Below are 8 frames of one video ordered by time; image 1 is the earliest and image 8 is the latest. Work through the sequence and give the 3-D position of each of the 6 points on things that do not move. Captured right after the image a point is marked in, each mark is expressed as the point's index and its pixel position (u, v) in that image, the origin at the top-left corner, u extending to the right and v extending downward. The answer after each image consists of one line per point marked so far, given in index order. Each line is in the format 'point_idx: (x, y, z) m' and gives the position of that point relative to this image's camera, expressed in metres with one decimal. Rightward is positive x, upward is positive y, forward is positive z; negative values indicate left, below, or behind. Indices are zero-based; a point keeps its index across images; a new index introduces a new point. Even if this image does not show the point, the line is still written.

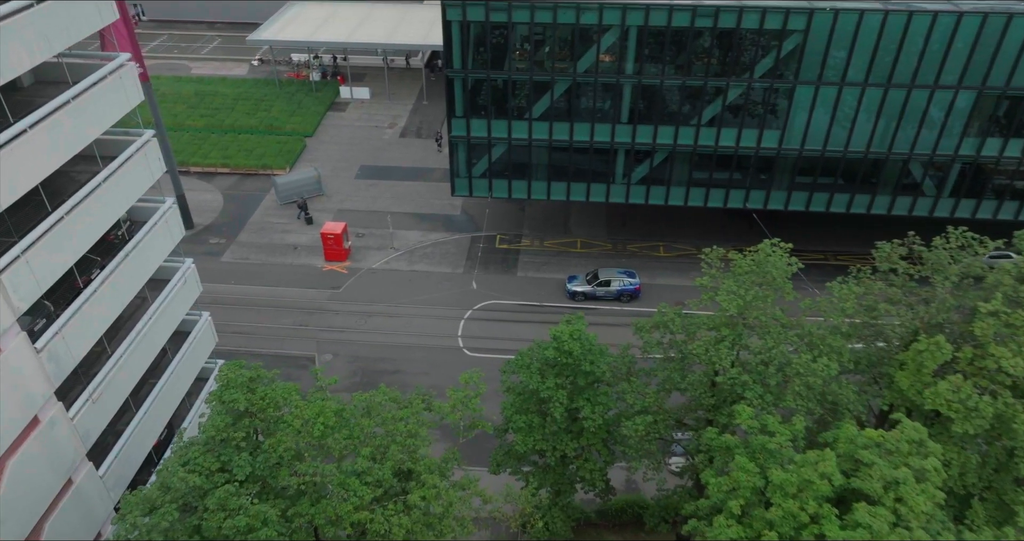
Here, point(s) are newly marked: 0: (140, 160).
0: (-10.6, +3.1, +20.0) m
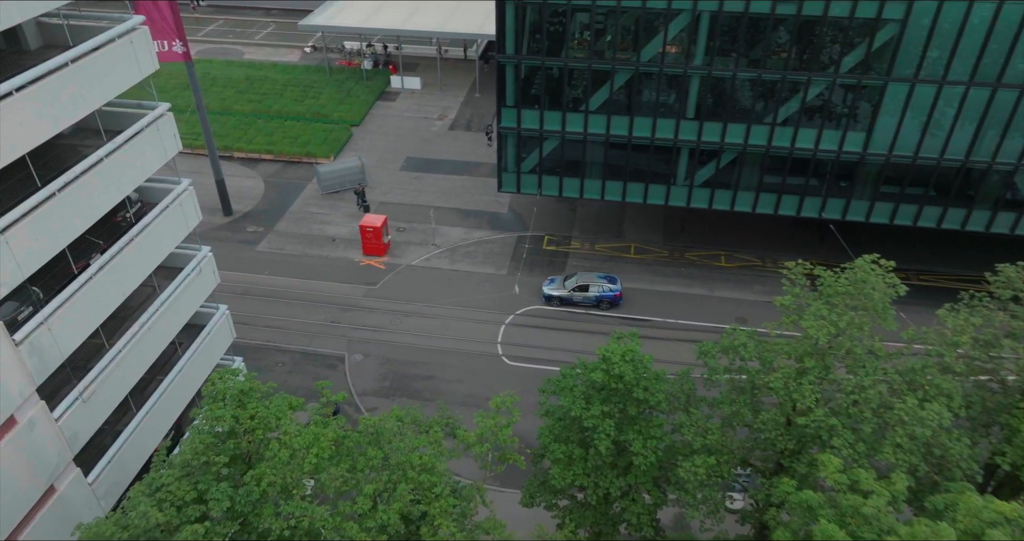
0: (-9.3, +3.4, +18.1) m
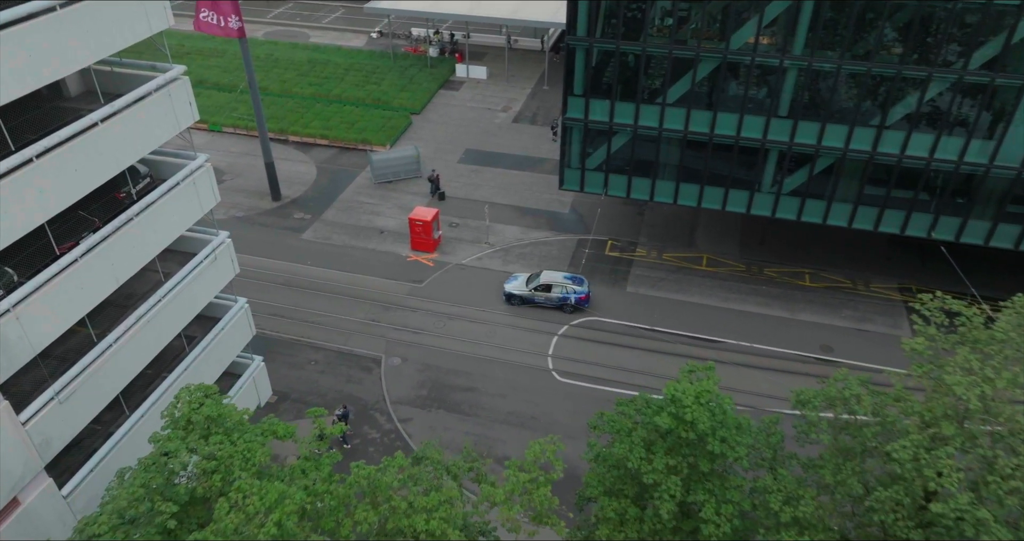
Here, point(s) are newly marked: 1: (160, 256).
0: (-7.9, +3.8, +15.9) m
1: (-9.6, +0.4, +19.2) m
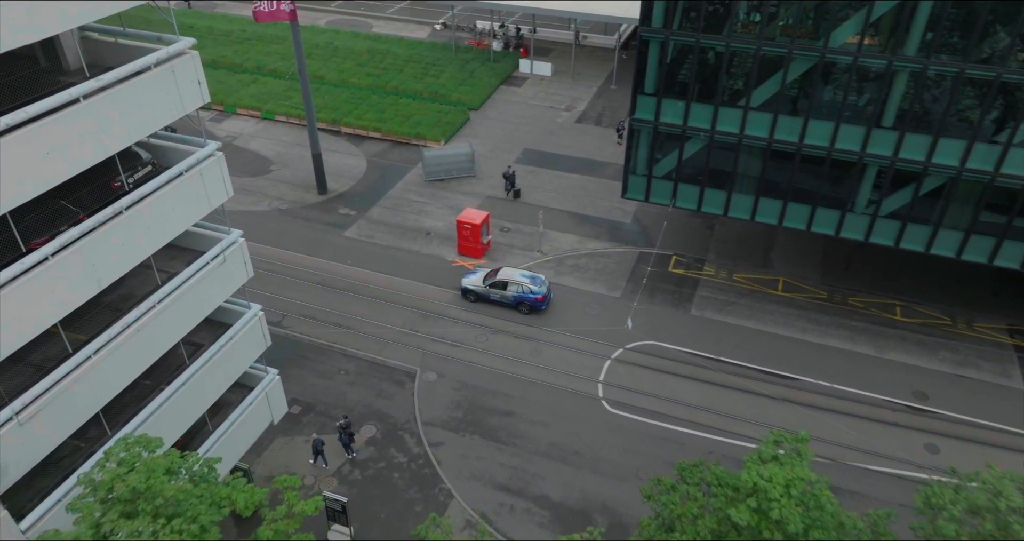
0: (-6.8, +3.7, +13.7) m
1: (-8.4, +0.4, +17.2) m
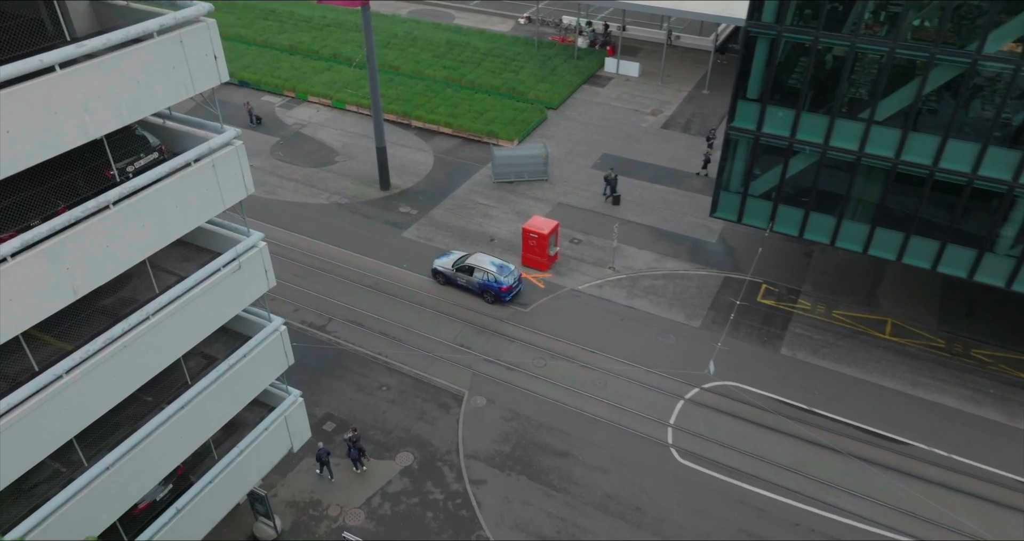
0: (-5.6, +3.6, +11.4) m
1: (-7.0, +0.4, +15.0) m
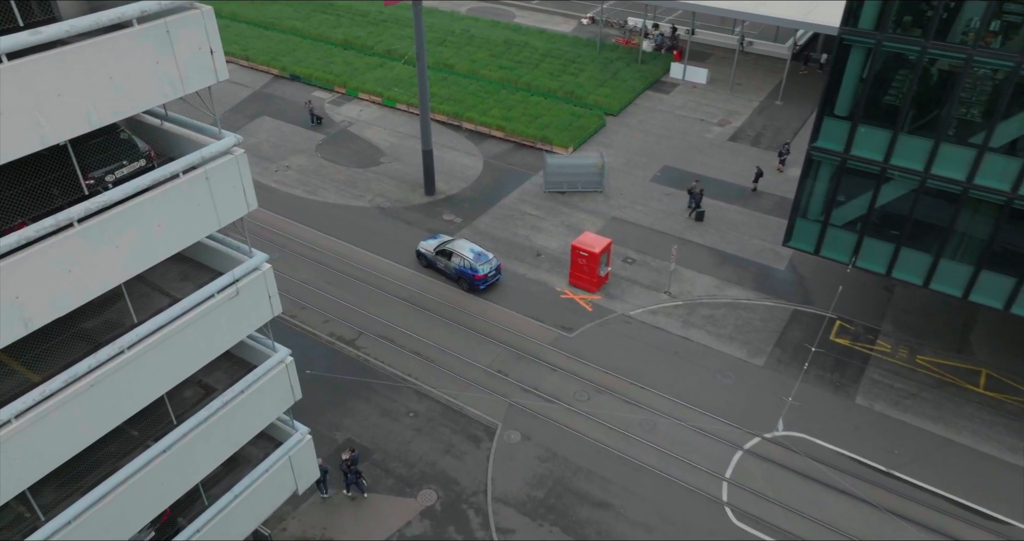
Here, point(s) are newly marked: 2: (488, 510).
0: (-4.9, +3.1, +9.6) m
1: (-6.3, 0.0, +13.3) m
2: (-0.7, -6.7, +19.7) m
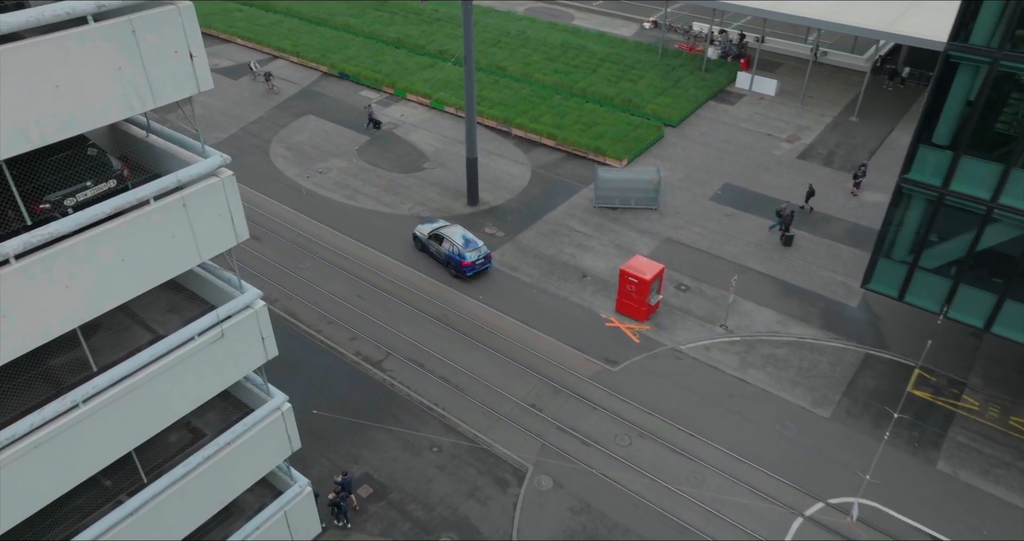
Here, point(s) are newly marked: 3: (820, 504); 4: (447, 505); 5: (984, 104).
0: (-4.5, +2.6, +7.9) m
1: (-5.7, -0.5, +11.7) m
2: (0.0, -7.5, +17.7) m
3: (+8.4, -6.4, +19.2) m
4: (-1.8, -6.4, +19.2) m
5: (+11.1, +3.9, +16.6) m
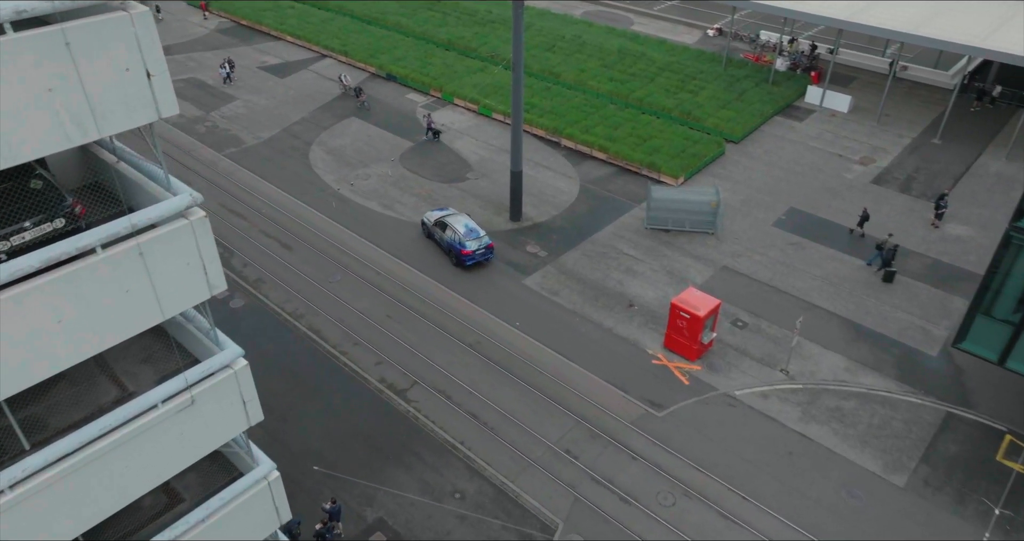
0: (-4.1, +1.9, +6.3) m
1: (-5.3, -1.1, +10.1) m
2: (+0.5, -8.3, +15.7) m
3: (+9.0, -7.7, +16.7) m
4: (-1.1, -7.2, +17.3) m
5: (+12.0, +2.5, +13.9) m
